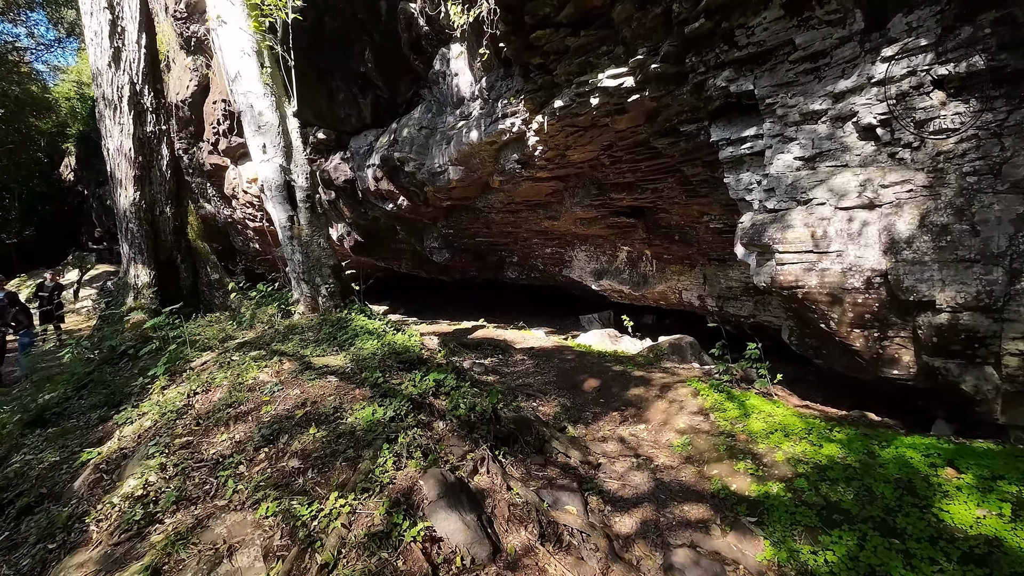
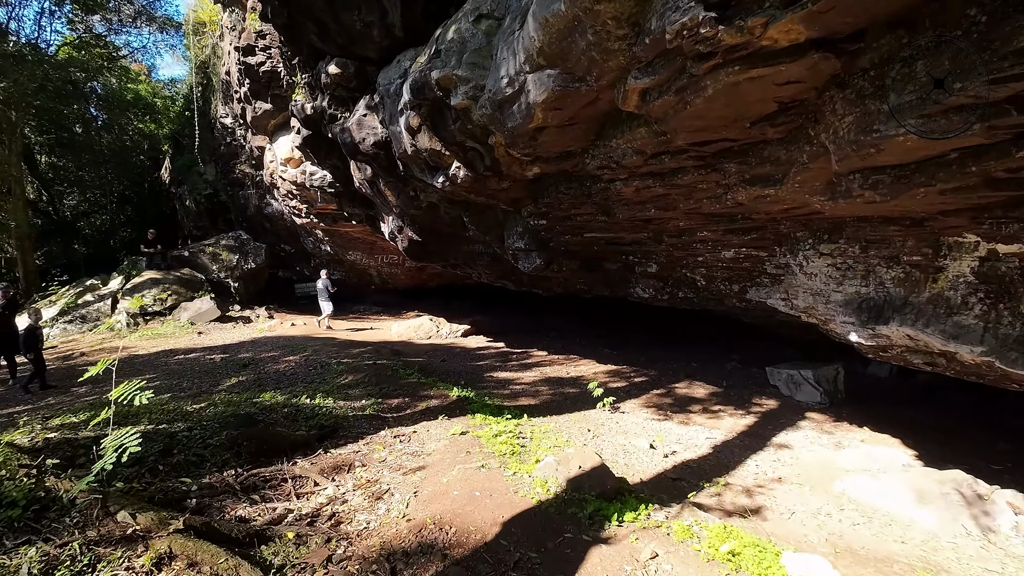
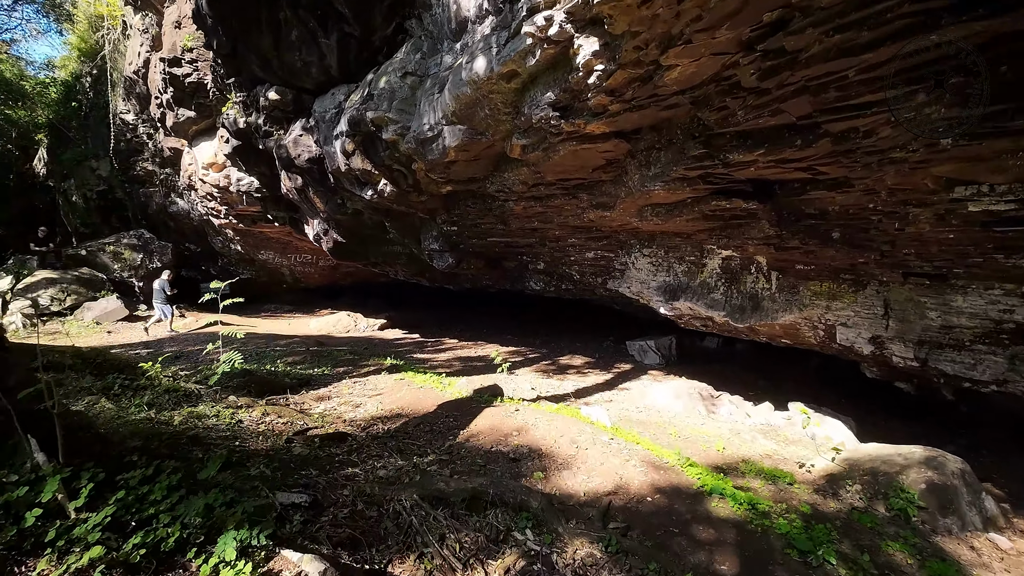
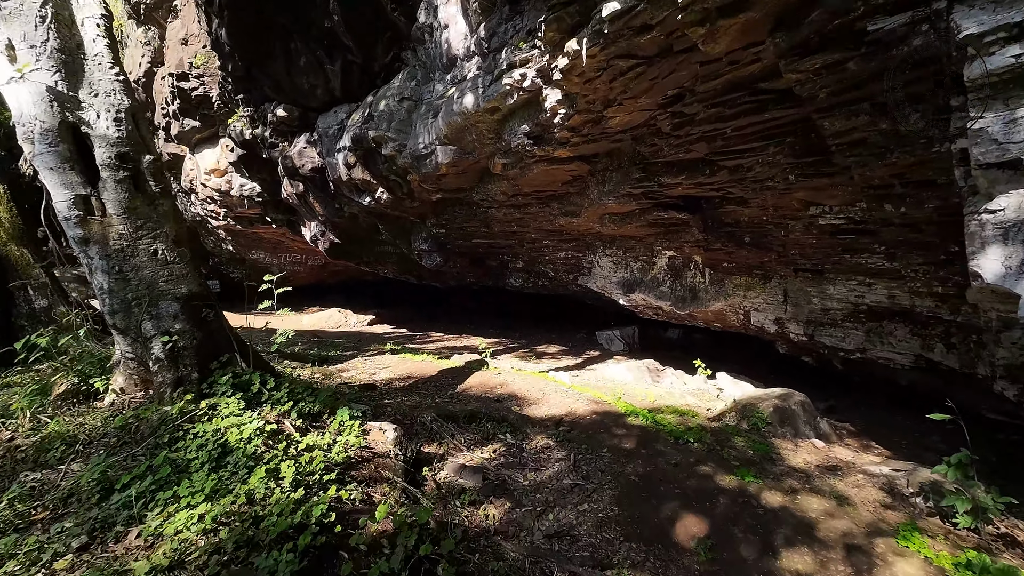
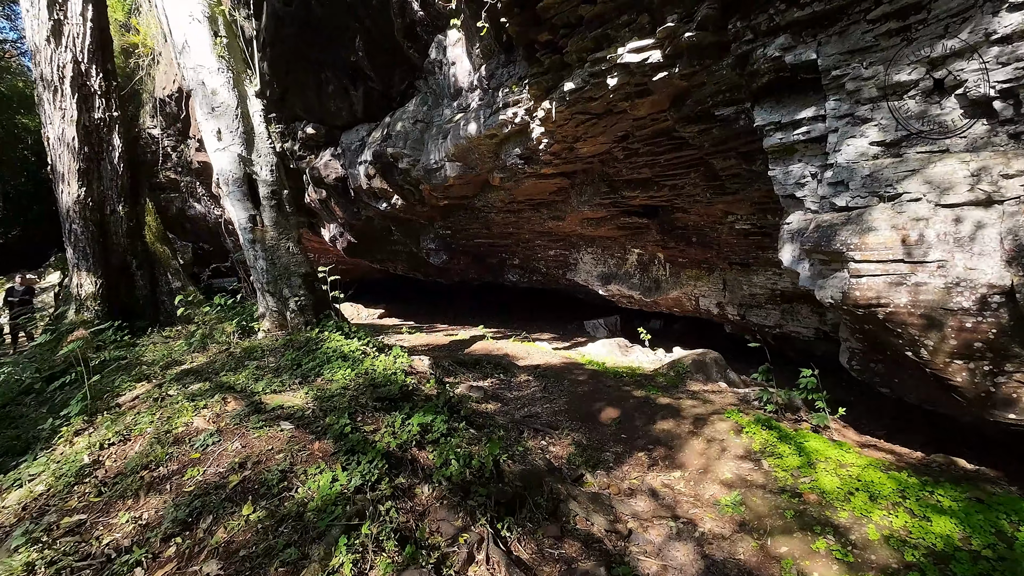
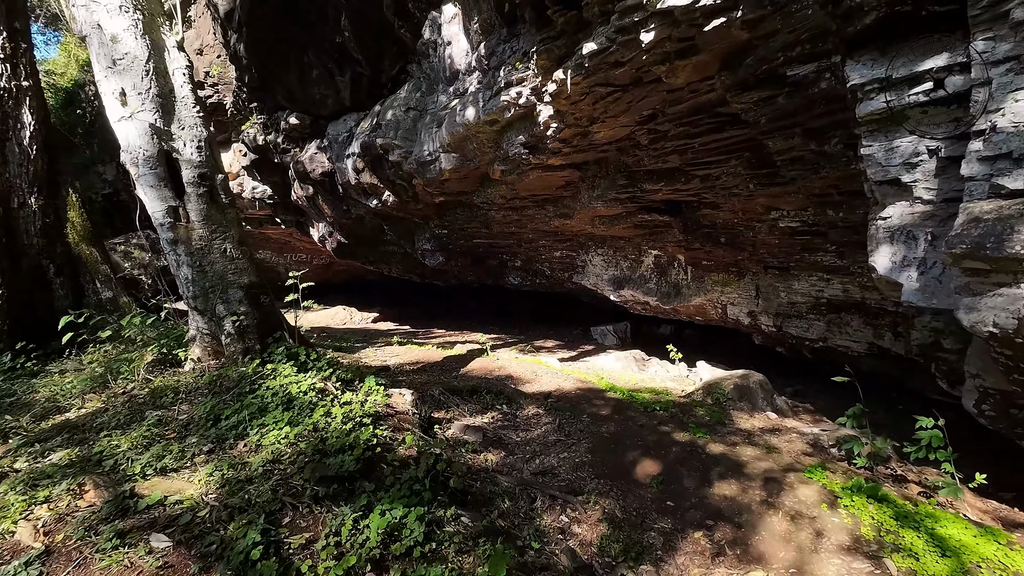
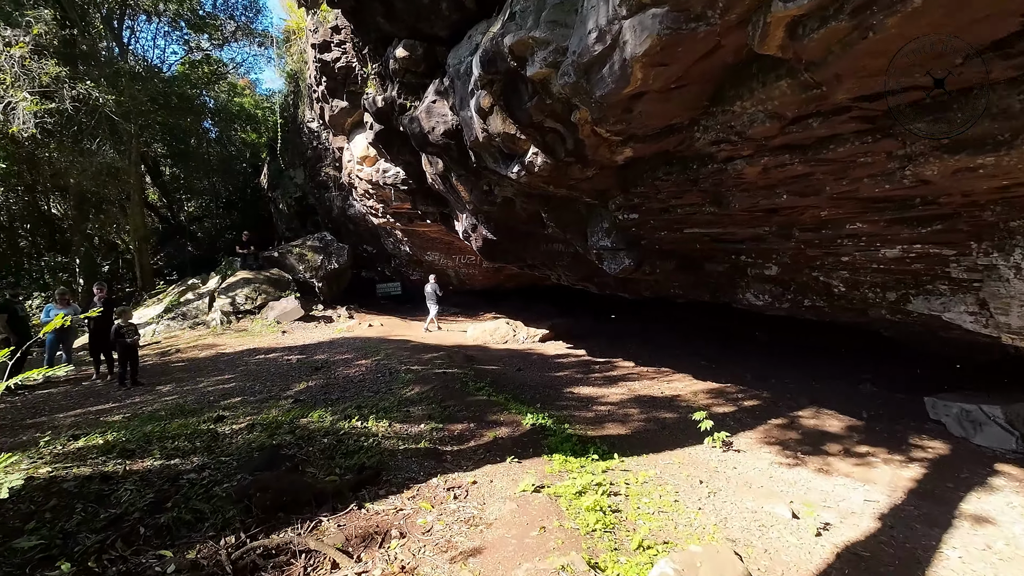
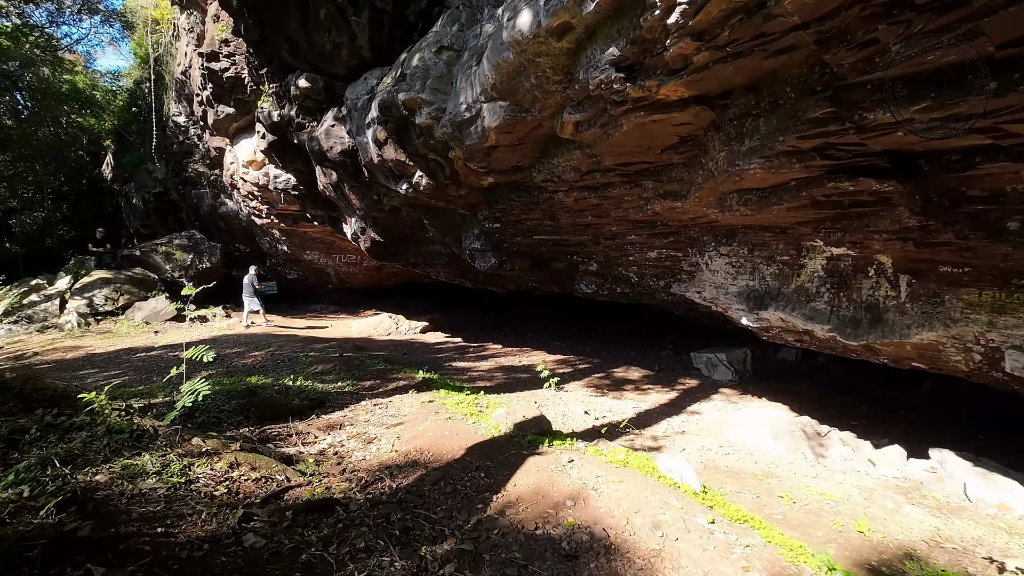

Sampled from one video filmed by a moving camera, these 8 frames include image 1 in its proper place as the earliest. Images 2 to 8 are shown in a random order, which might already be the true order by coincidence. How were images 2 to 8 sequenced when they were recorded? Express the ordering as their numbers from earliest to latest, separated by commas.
5, 6, 4, 3, 8, 2, 7
